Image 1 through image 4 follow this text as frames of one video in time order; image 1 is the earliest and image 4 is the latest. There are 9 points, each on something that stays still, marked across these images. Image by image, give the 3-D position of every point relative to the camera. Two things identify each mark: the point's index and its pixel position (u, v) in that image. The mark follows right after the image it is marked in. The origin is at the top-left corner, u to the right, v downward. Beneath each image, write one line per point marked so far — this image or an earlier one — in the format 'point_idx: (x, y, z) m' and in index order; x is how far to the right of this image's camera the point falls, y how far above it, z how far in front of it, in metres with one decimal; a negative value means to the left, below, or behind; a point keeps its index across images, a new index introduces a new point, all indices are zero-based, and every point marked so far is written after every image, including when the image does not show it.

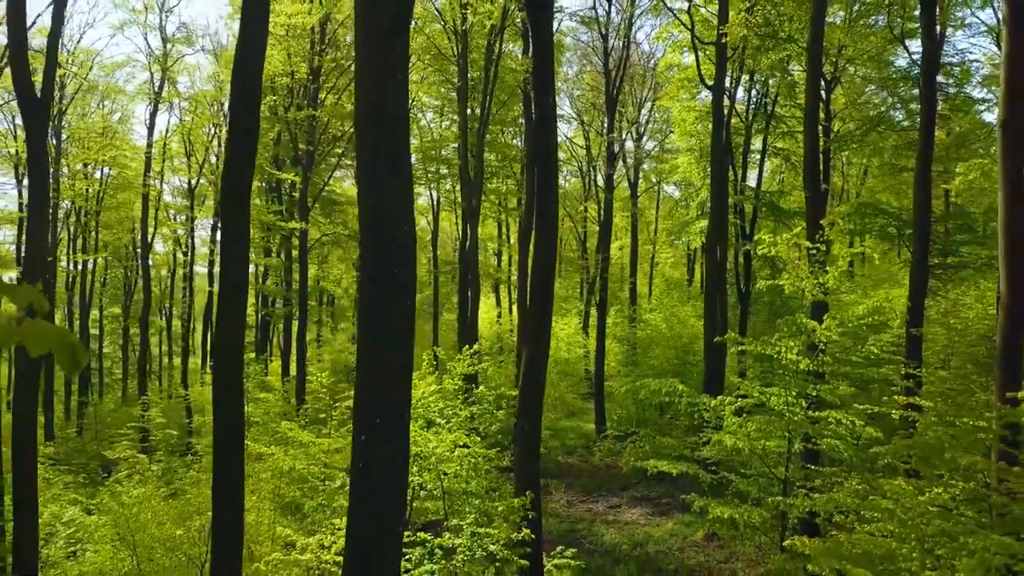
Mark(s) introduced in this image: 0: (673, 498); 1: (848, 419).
0: (+3.0, -3.9, +11.9) m
1: (+3.5, -1.4, +6.7) m
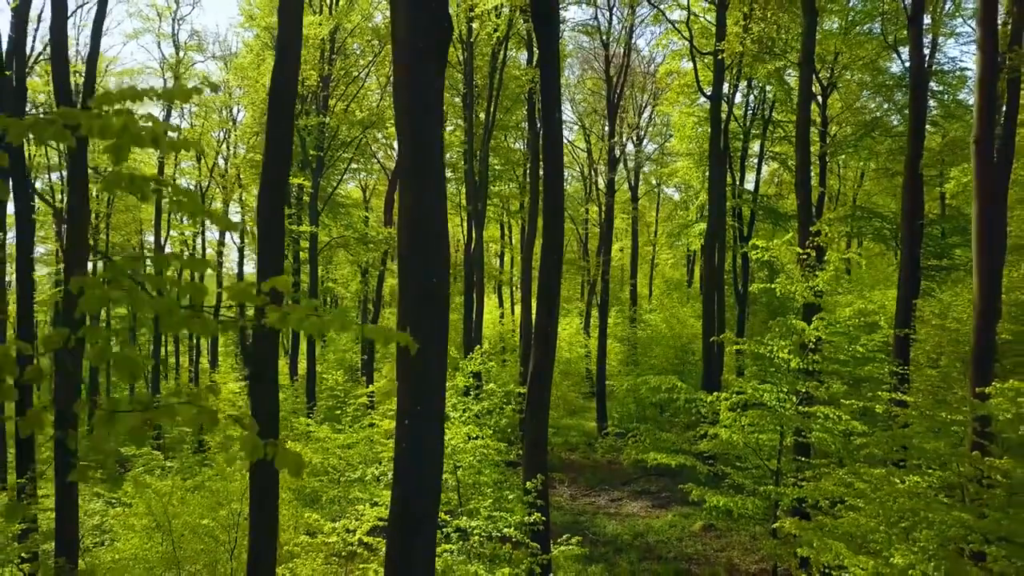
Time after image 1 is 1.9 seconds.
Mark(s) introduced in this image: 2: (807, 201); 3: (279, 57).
0: (+3.1, -3.9, +12.4) m
1: (+3.6, -1.4, +7.2) m
2: (+4.7, +1.4, +10.3) m
3: (-2.0, +2.0, +5.5) m
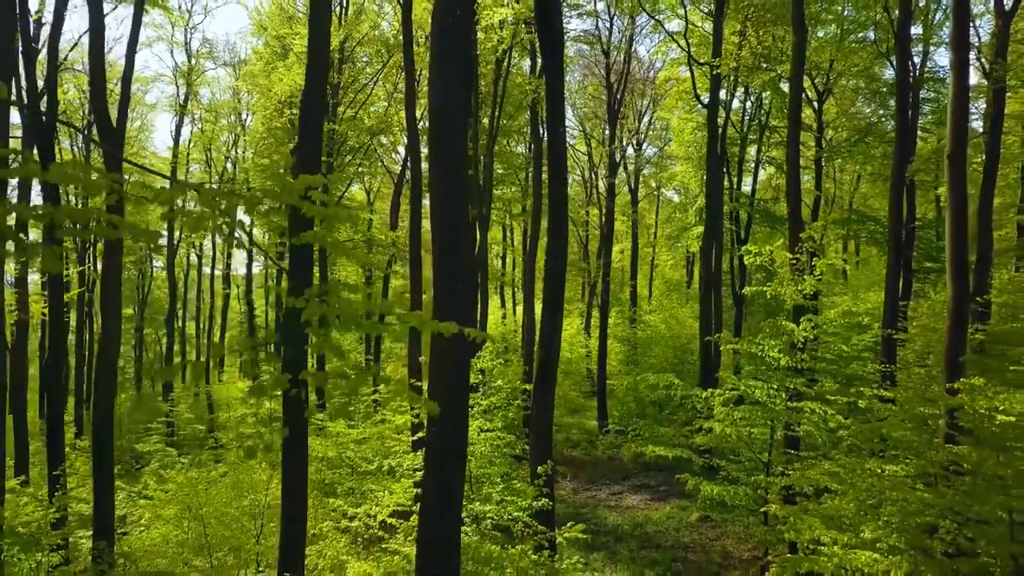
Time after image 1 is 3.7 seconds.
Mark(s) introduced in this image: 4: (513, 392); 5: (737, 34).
0: (+3.1, -3.9, +12.9) m
1: (+3.7, -1.4, +7.7) m
2: (+4.8, +1.4, +10.8) m
3: (-1.9, +1.9, +6.0) m
4: (0.0, -1.6, +10.3) m
5: (+5.0, +5.6, +14.3) m
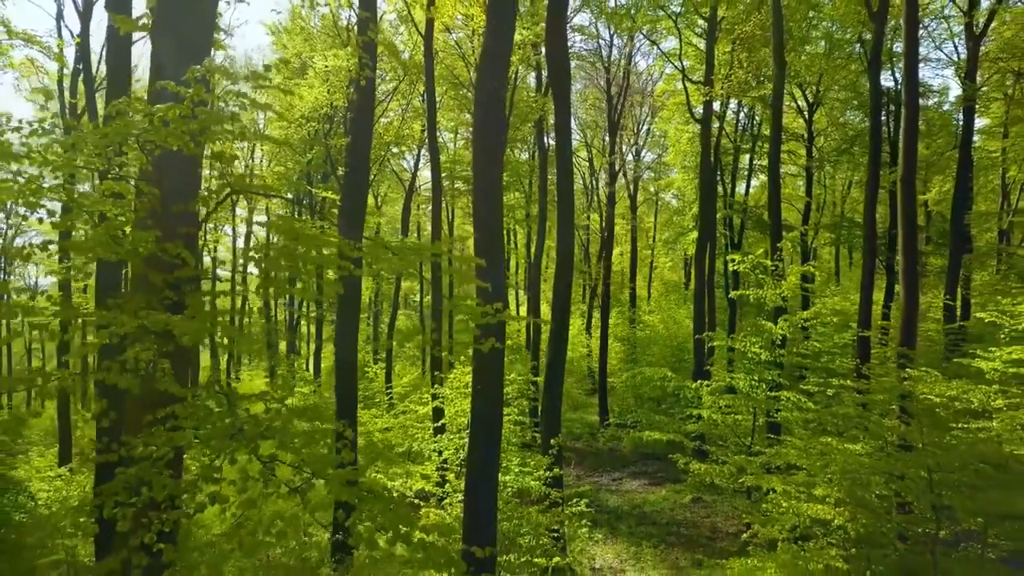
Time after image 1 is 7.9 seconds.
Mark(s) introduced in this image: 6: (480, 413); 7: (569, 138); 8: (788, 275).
0: (+3.3, -4.0, +14.0) m
1: (+3.8, -1.5, +8.8) m
2: (+4.9, +1.3, +11.9) m
3: (-1.7, +1.9, +7.1) m
4: (+0.2, -1.7, +11.4) m
5: (+5.2, +5.6, +15.4) m
6: (-0.3, -1.1, +5.3) m
7: (+0.7, +1.9, +8.4) m
8: (+4.6, +0.2, +10.7) m
